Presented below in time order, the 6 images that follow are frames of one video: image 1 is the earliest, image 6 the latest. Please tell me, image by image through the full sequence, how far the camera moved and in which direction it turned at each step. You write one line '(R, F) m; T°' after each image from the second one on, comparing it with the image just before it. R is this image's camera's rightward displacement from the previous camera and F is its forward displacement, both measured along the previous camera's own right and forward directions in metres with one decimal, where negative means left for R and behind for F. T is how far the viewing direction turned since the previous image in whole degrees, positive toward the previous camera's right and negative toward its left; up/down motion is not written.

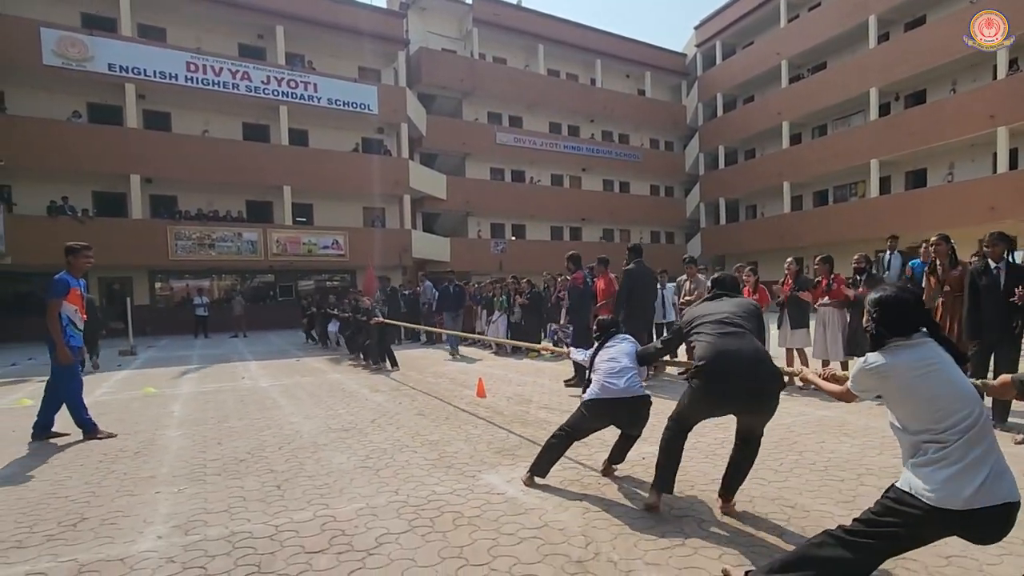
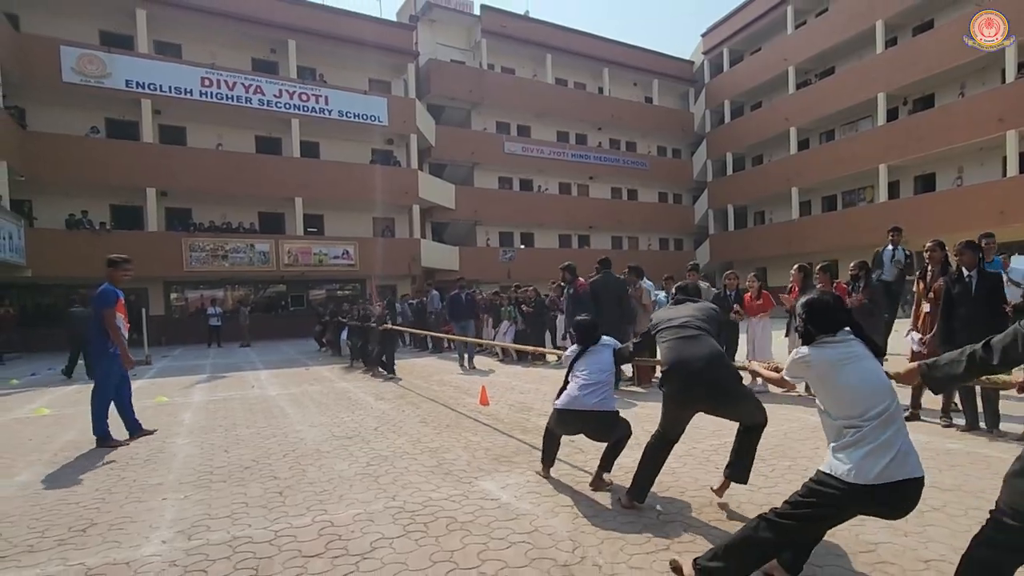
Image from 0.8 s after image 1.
(+0.1, -0.1) m; -1°
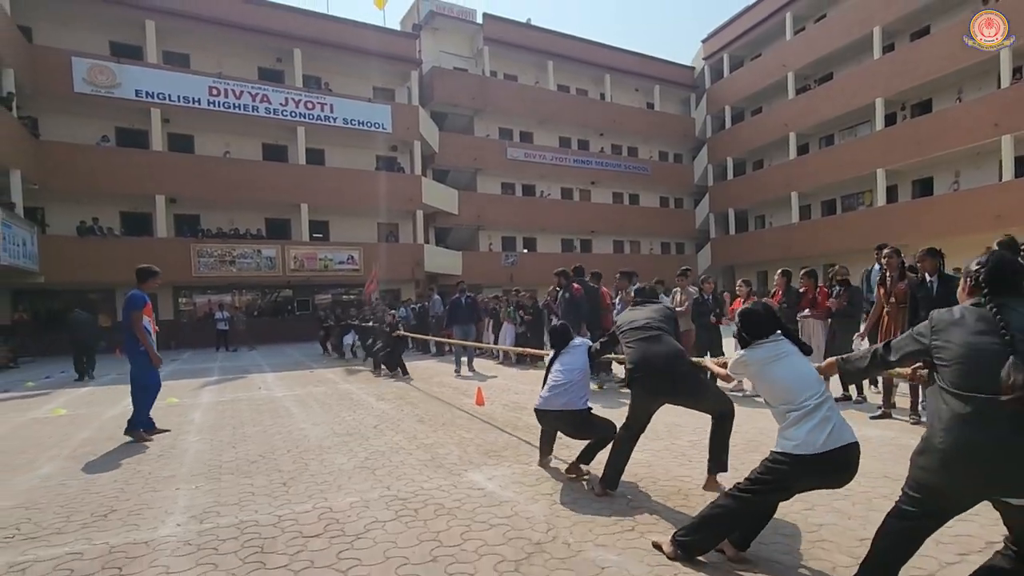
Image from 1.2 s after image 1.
(+0.2, -0.3) m; -1°
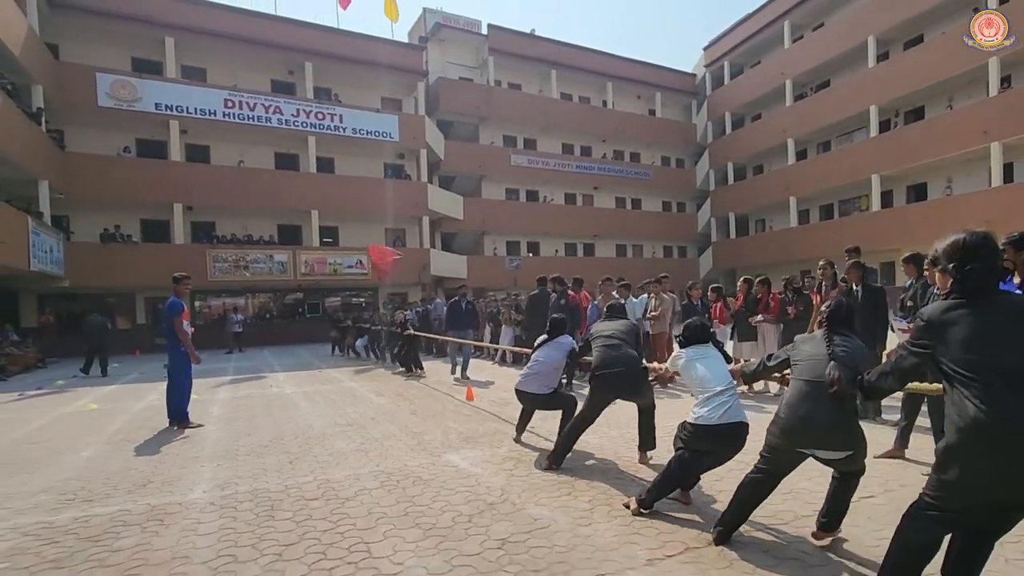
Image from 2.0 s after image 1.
(+0.4, -0.8) m; -1°
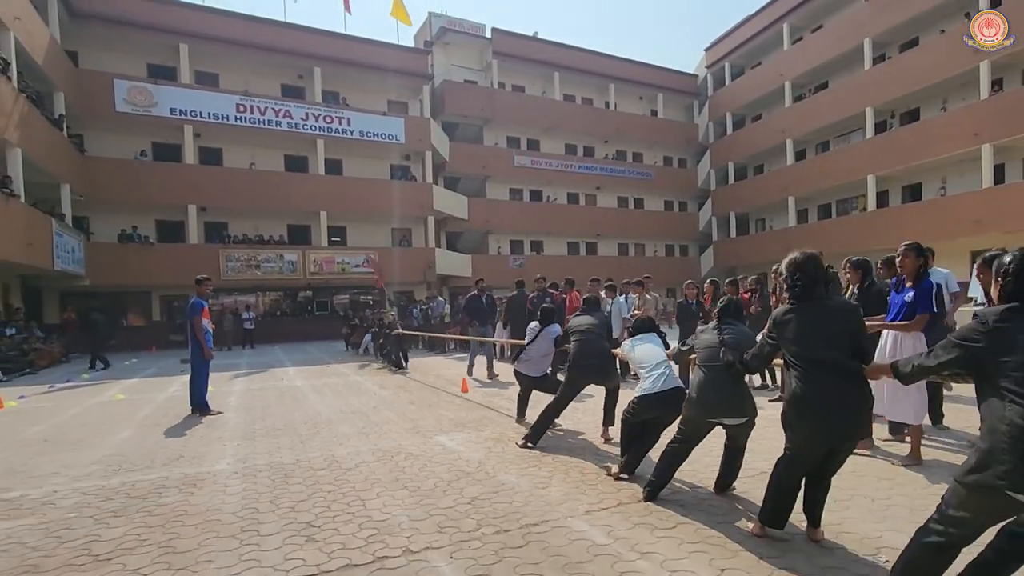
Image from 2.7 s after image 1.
(+0.3, -0.7) m; -1°
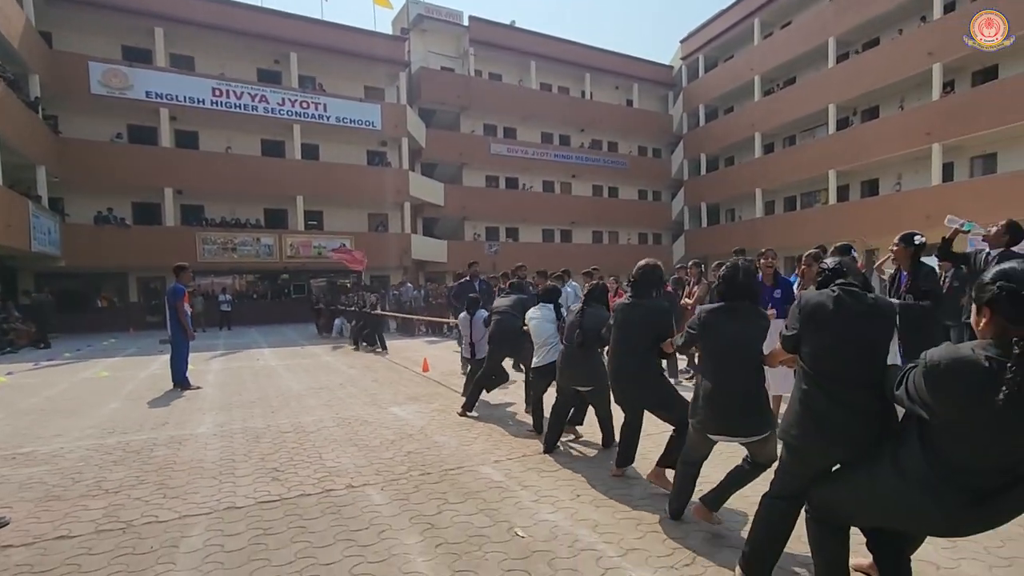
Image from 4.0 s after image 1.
(+0.4, -0.9) m; +2°
